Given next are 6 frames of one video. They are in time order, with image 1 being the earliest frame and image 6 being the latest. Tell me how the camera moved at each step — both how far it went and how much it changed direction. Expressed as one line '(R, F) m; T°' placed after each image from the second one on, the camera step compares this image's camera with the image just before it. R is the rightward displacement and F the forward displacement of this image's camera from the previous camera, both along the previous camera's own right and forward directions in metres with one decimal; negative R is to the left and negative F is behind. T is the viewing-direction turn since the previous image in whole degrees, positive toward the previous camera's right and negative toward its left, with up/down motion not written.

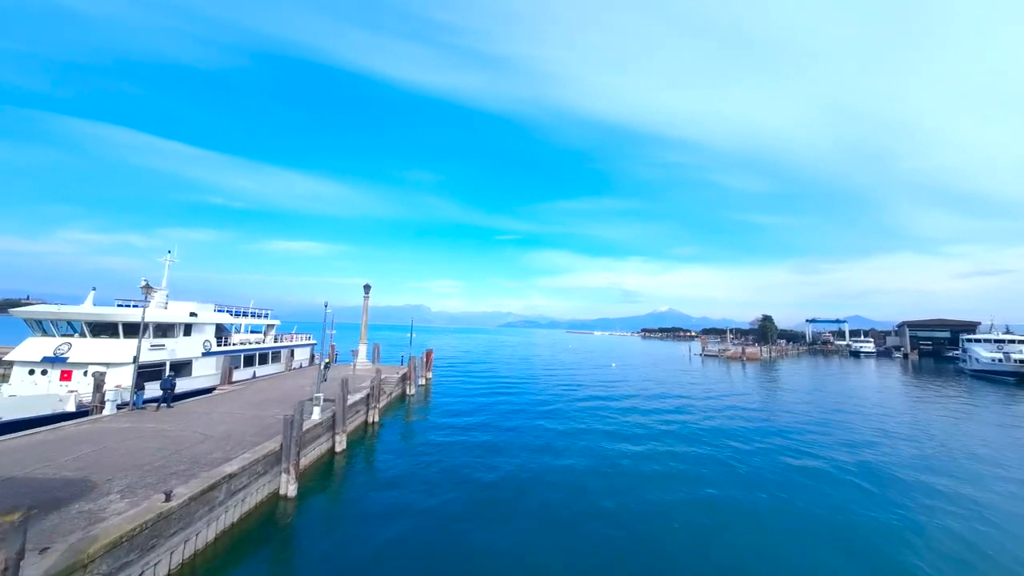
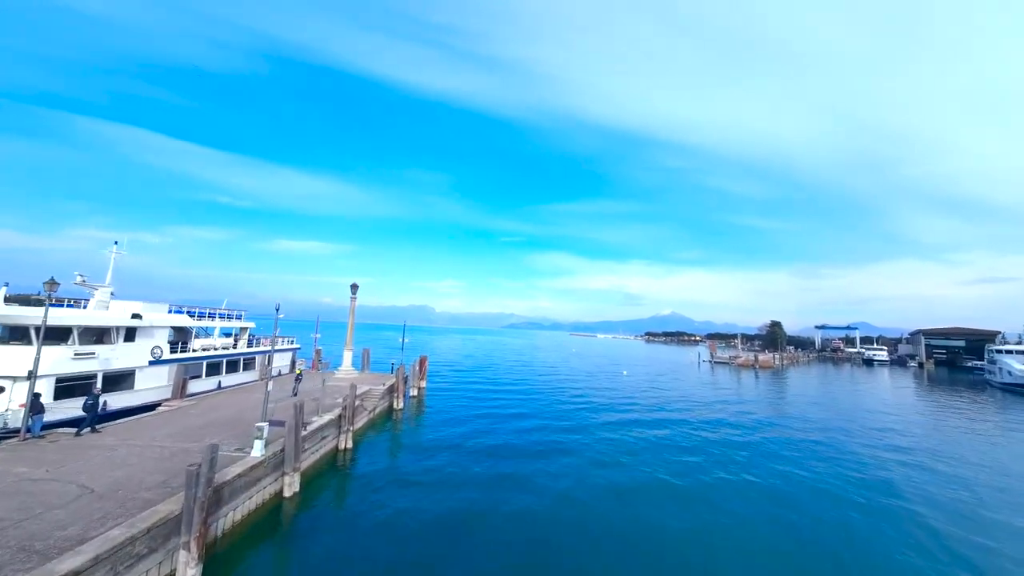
(+0.1, +3.1) m; -1°
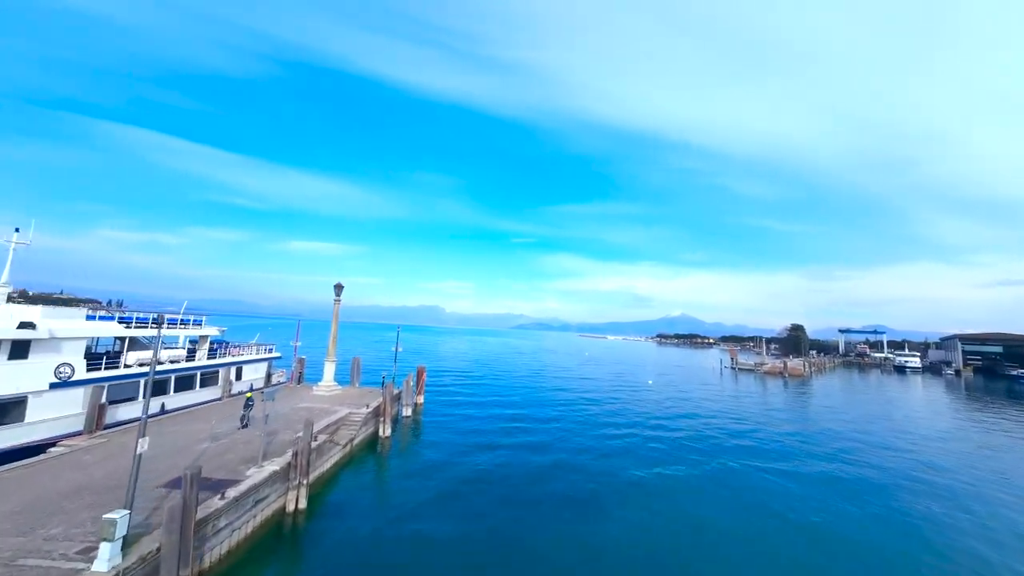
(-0.2, +4.5) m; -2°
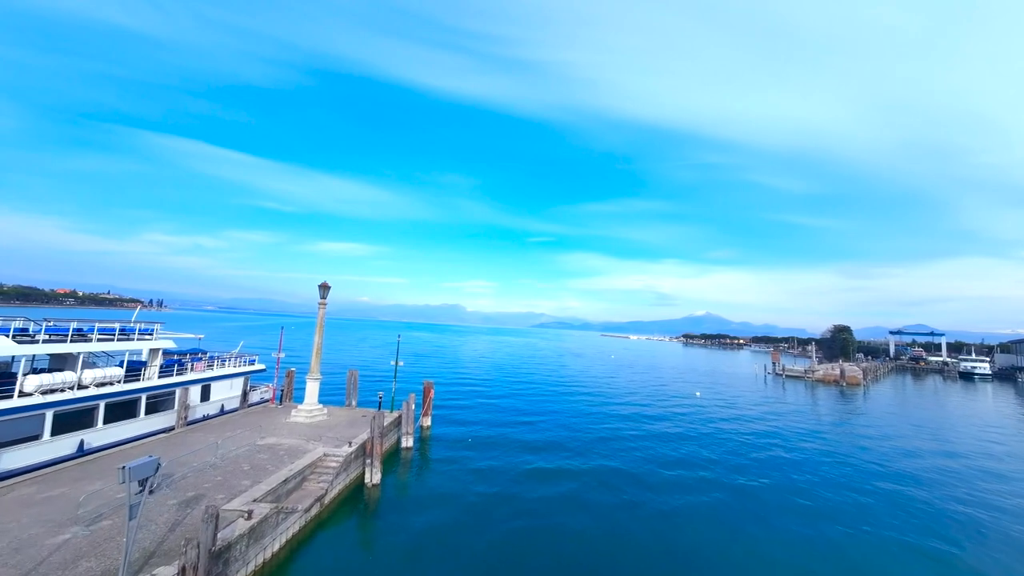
(-0.3, +5.2) m; -3°
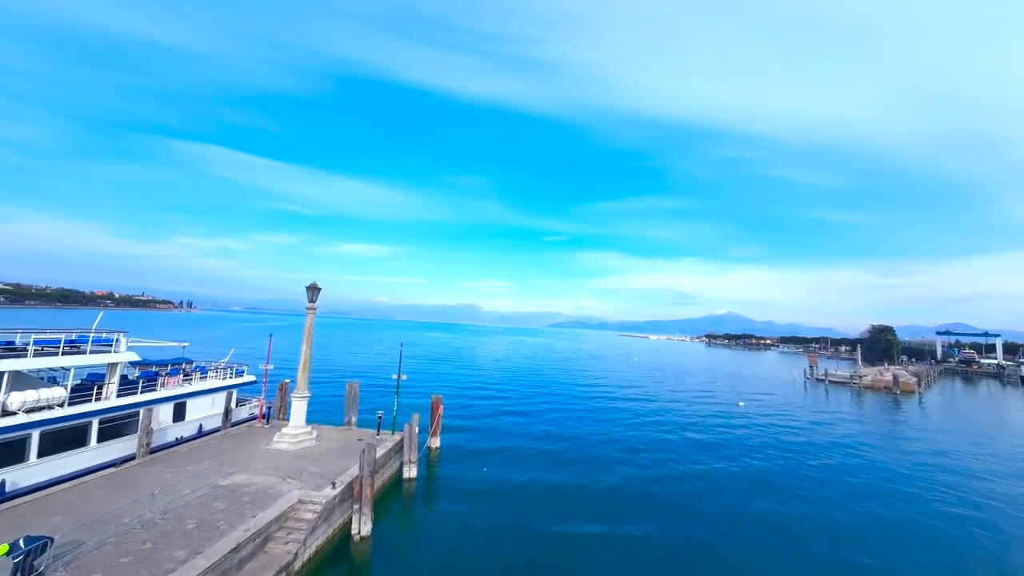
(-0.2, +3.4) m; -3°
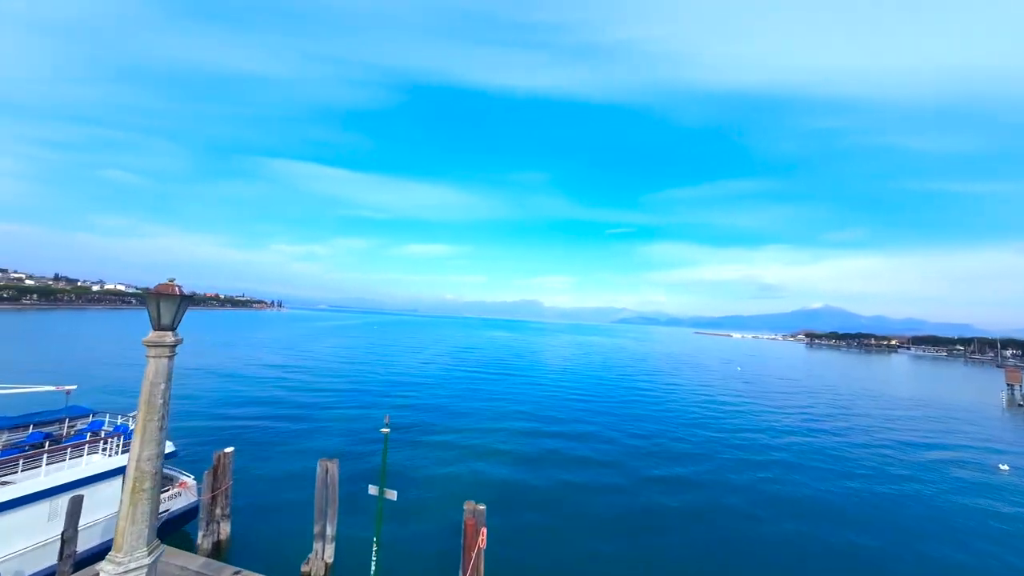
(-1.7, +11.3) m; -11°
